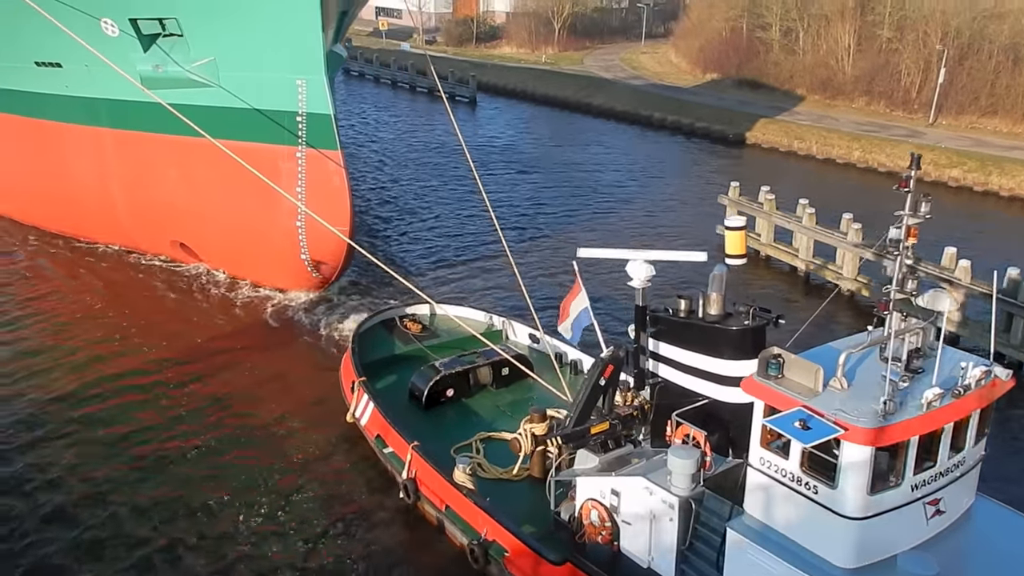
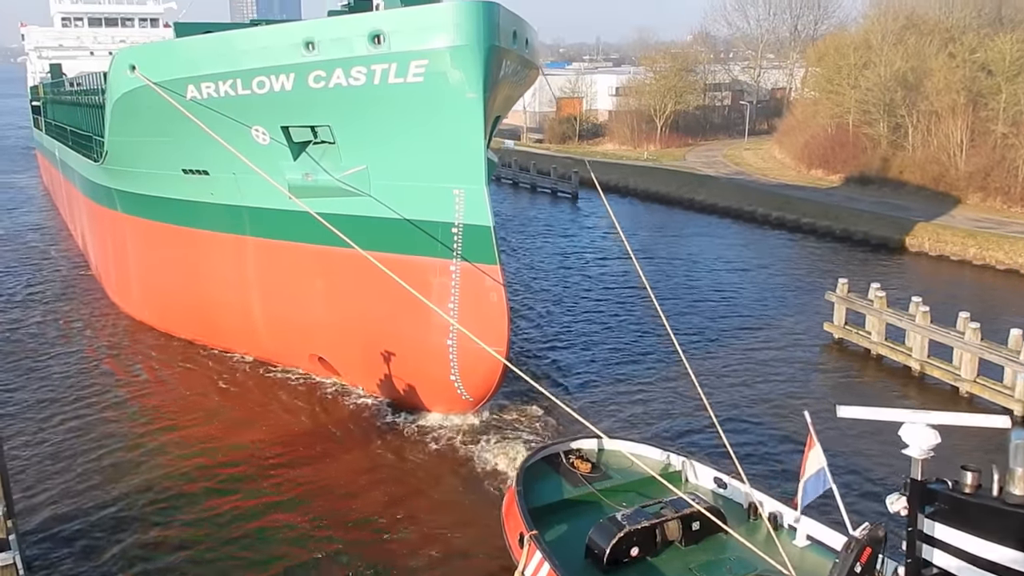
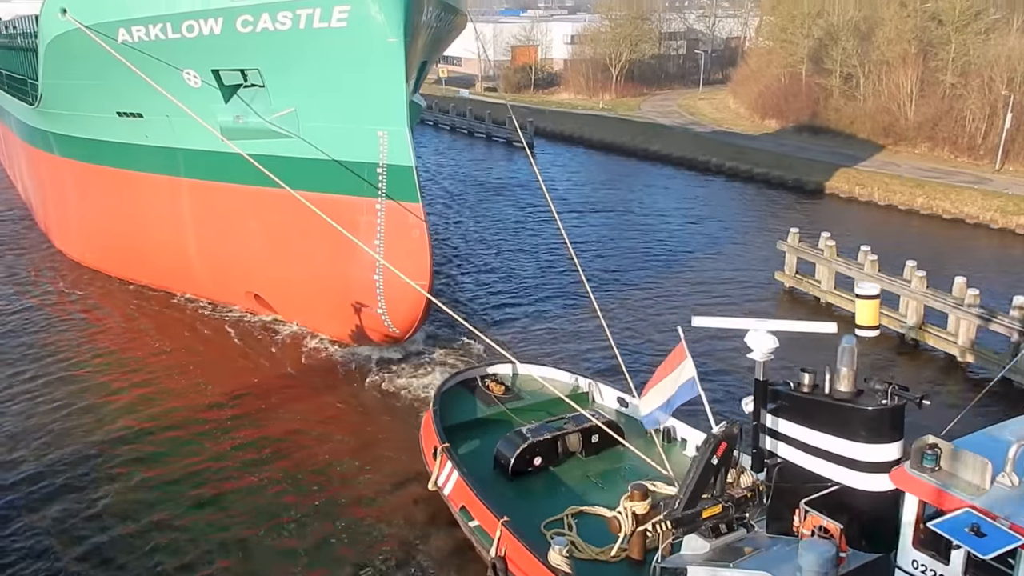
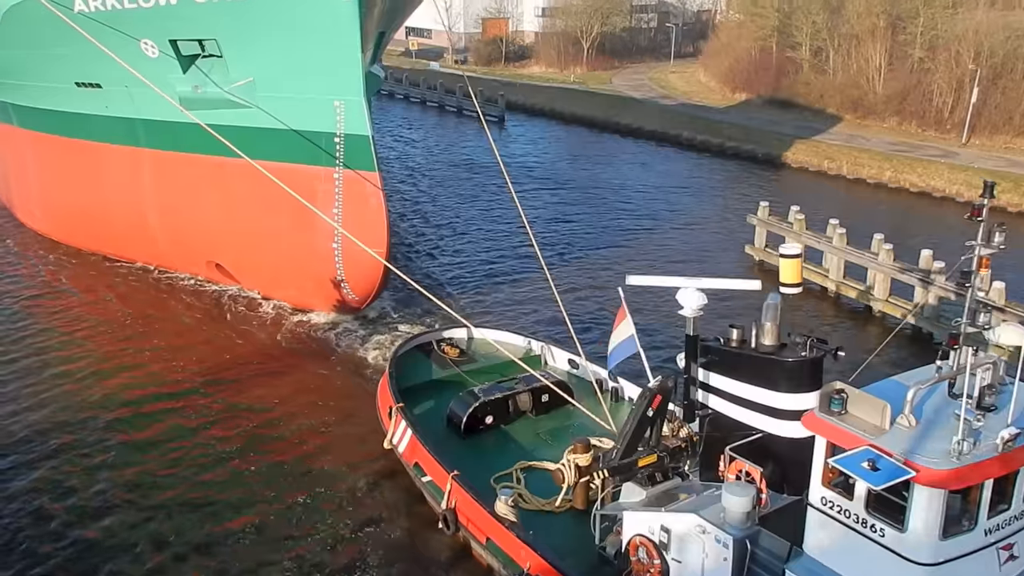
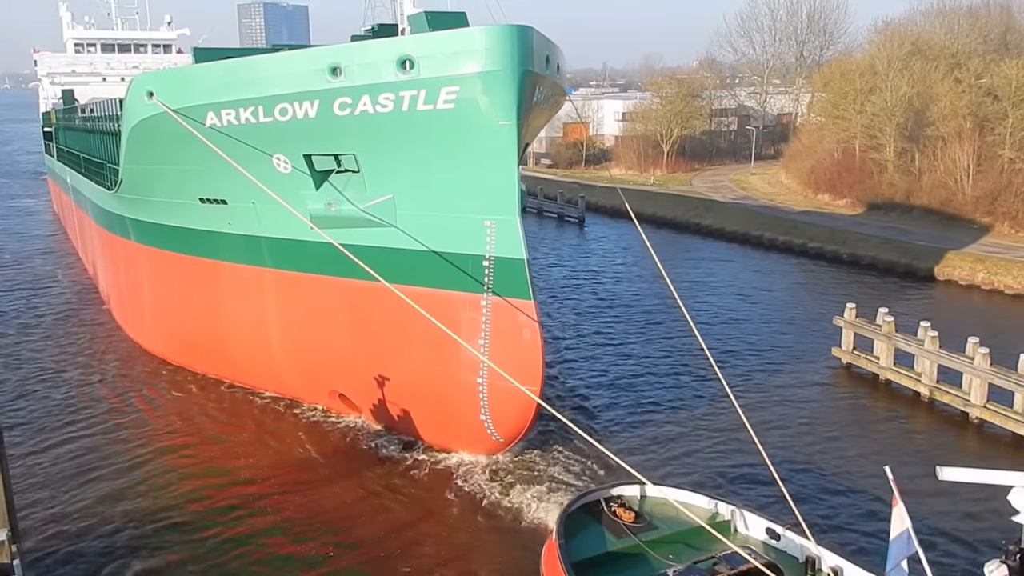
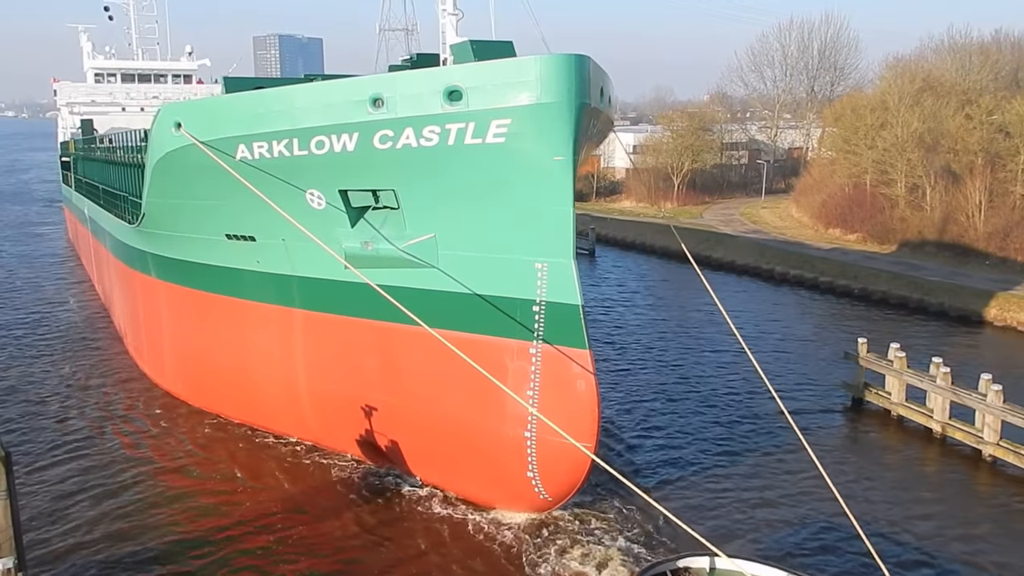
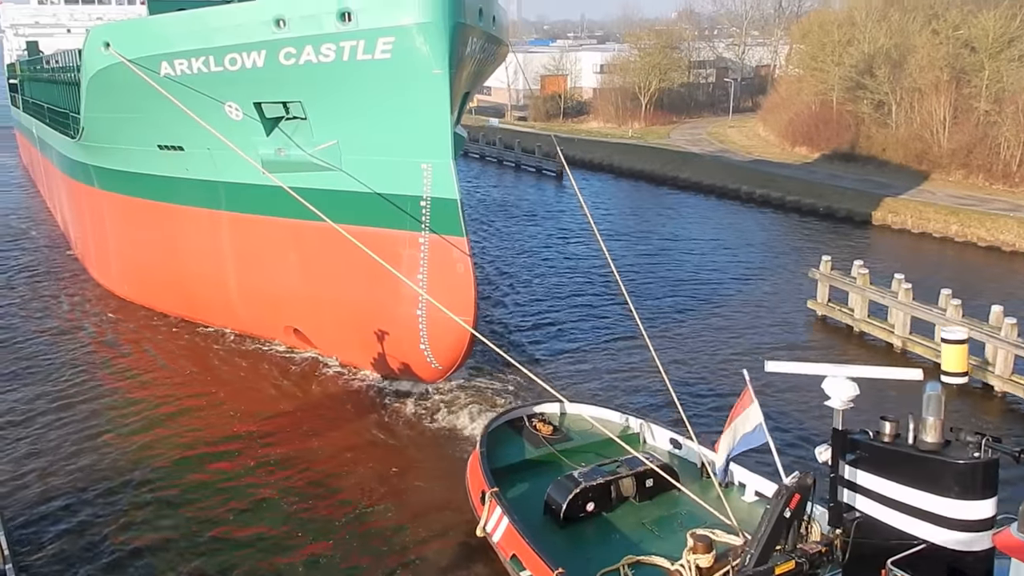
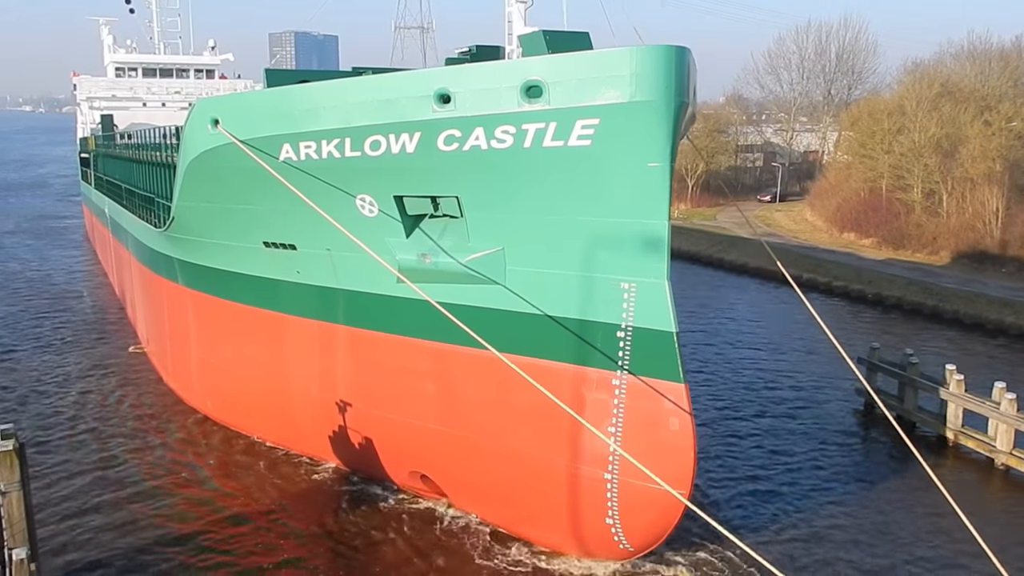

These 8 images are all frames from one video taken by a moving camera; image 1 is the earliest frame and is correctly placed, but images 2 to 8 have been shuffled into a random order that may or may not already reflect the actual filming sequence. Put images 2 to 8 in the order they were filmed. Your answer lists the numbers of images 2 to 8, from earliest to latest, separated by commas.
4, 3, 7, 2, 5, 6, 8
